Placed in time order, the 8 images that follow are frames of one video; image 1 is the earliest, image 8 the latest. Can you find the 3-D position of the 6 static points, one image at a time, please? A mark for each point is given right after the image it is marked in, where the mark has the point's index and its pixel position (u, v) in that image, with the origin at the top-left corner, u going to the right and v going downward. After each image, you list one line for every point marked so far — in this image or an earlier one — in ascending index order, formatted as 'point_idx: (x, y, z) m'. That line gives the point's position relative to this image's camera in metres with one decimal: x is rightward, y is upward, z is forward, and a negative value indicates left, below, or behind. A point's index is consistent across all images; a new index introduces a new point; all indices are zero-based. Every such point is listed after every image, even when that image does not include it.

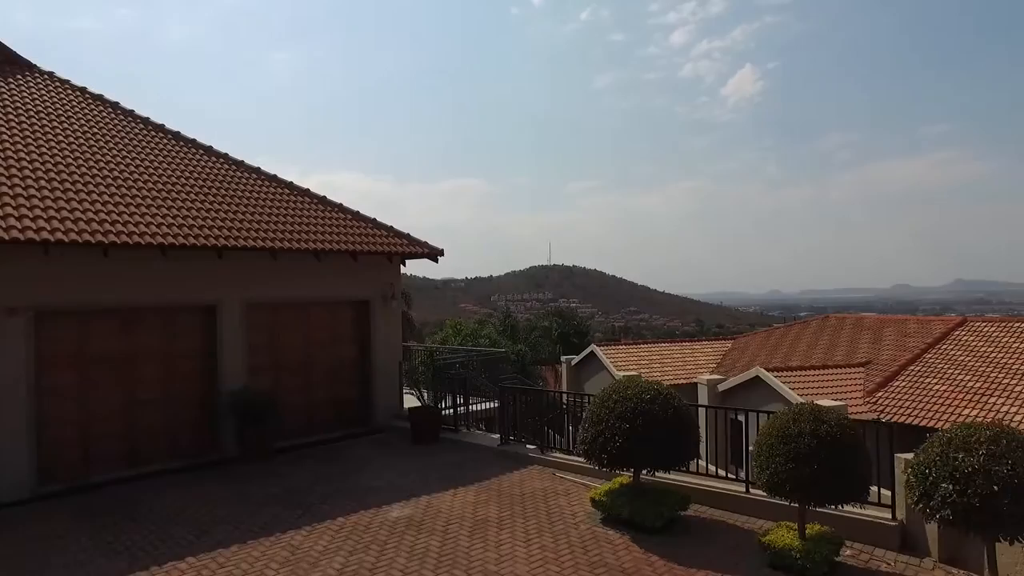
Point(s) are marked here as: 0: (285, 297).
0: (-3.6, -0.1, +10.2) m
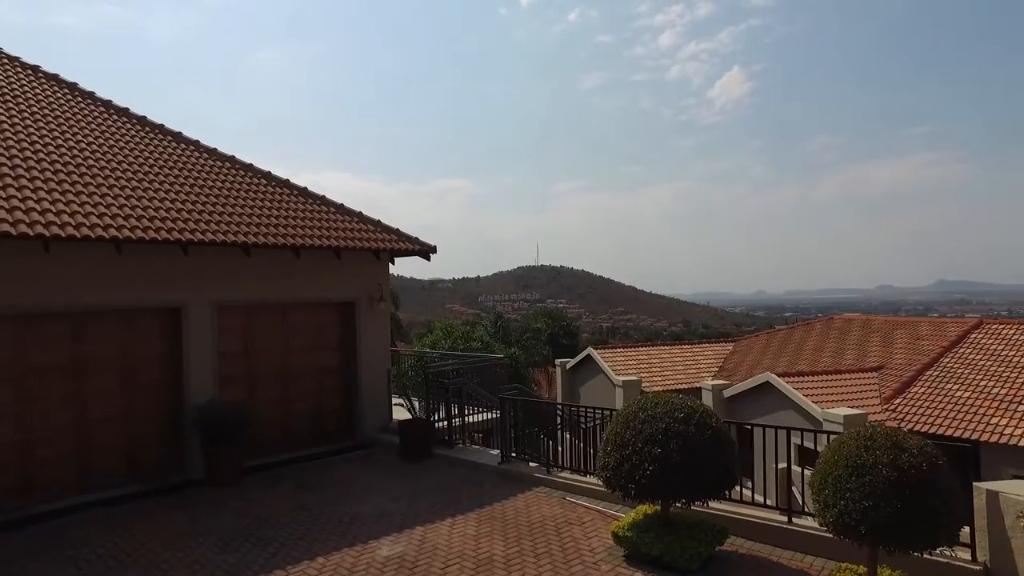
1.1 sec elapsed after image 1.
0: (-3.6, -0.1, +9.1) m
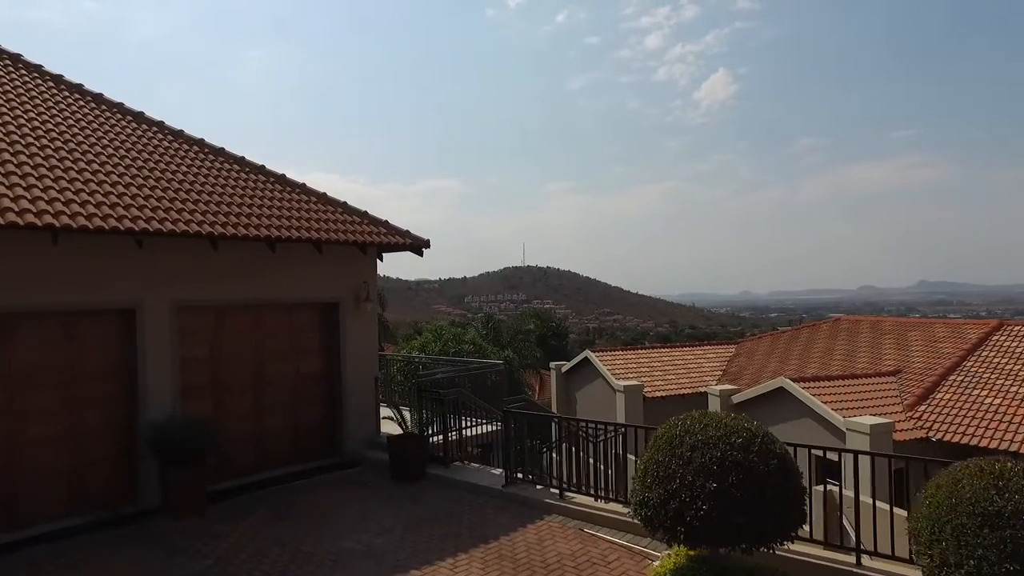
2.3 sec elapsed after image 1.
0: (-3.5, -0.1, +8.0) m
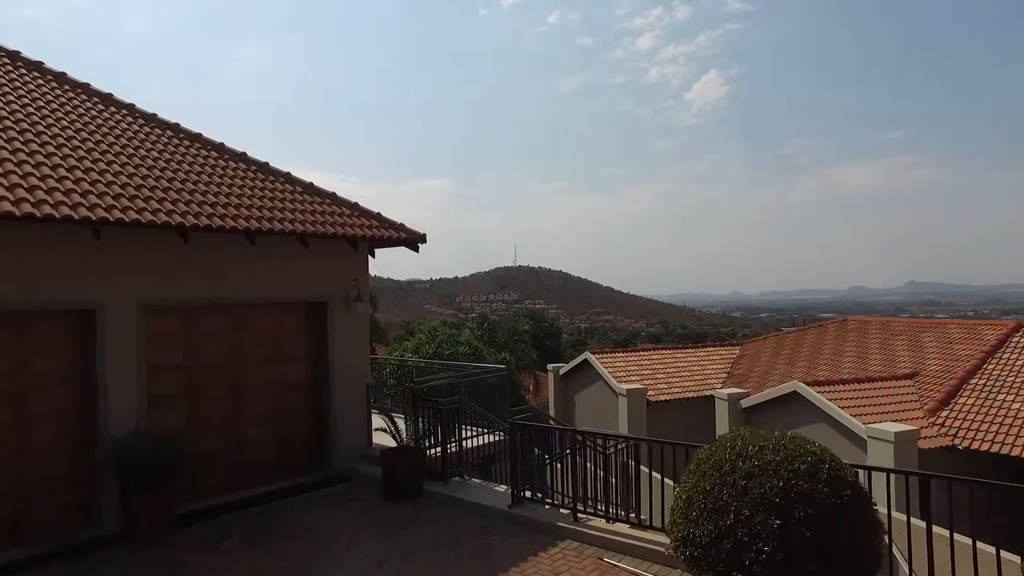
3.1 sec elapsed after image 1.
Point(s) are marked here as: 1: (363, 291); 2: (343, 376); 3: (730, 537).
0: (-3.4, -0.1, +7.2) m
1: (-2.0, 0.0, +8.7) m
2: (-2.2, -1.2, +8.5) m
3: (+1.3, -1.5, +3.8) m
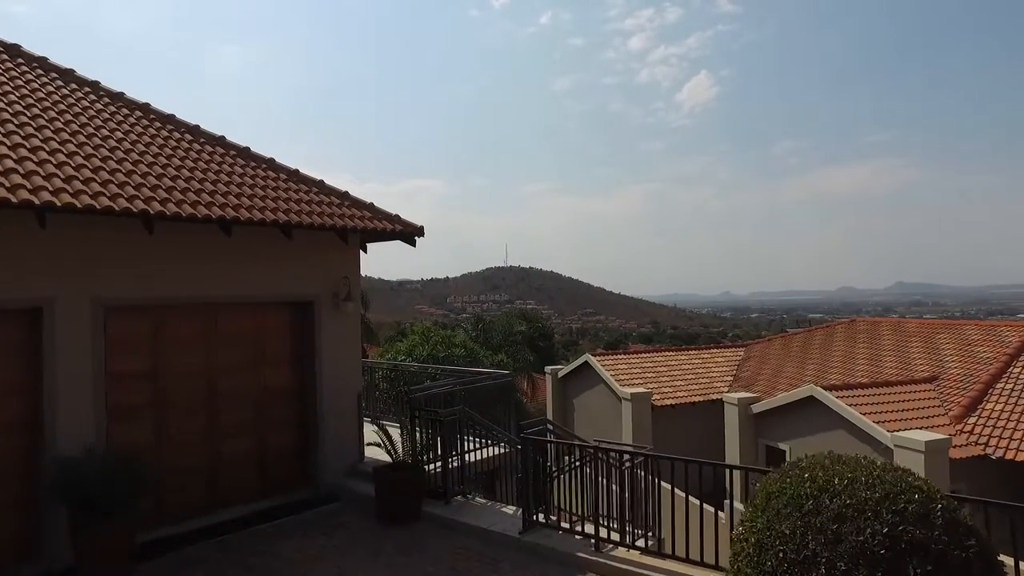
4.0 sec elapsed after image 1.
0: (-3.3, -0.1, +6.3) m
1: (-1.9, 0.0, +7.8) m
2: (-2.2, -1.1, +7.7) m
3: (+1.4, -1.4, +3.0) m
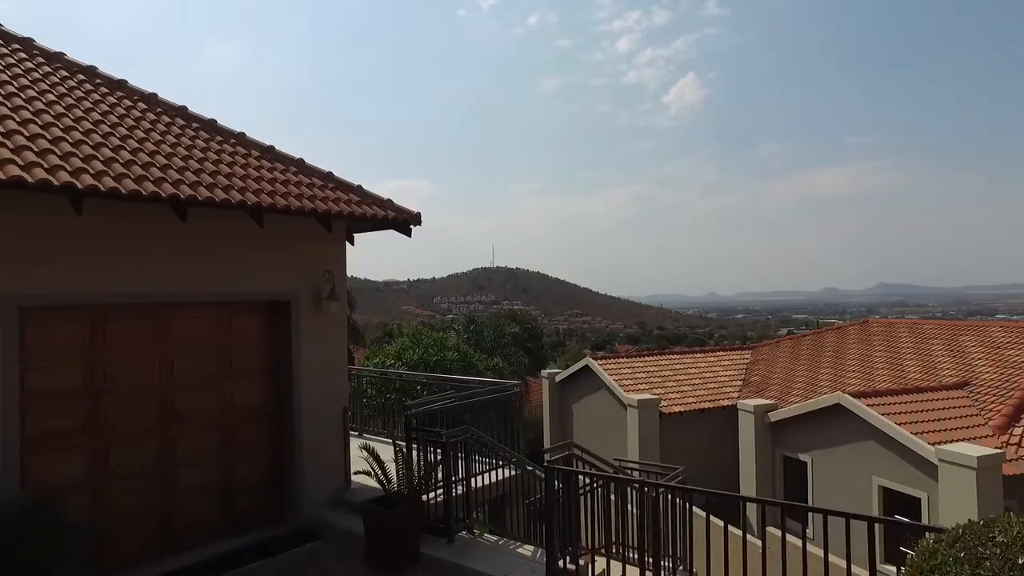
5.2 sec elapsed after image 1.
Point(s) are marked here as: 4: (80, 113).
0: (-3.2, 0.0, +5.1) m
1: (-1.8, 0.0, +6.7) m
2: (-2.0, -1.1, +6.5) m
3: (+1.6, -1.4, +1.9) m
4: (-3.9, +1.5, +5.9) m
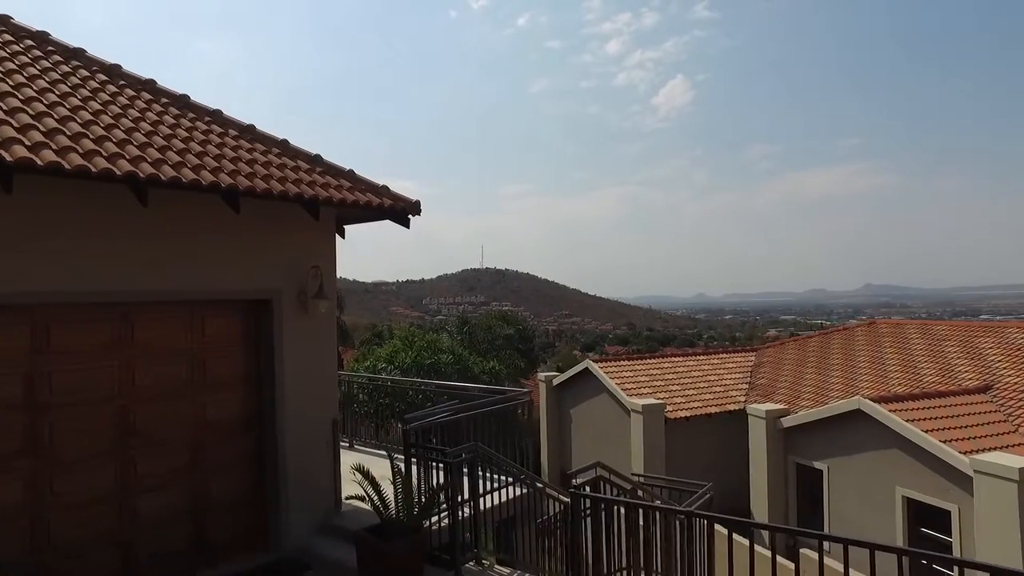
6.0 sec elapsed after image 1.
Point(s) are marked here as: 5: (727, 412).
0: (-3.0, 0.0, +4.3) m
1: (-1.7, 0.0, +5.9) m
2: (-1.9, -1.1, +5.7) m
3: (+1.8, -1.4, +1.2) m
4: (-3.8, +1.5, +5.1) m
5: (+5.2, -3.0, +15.6) m
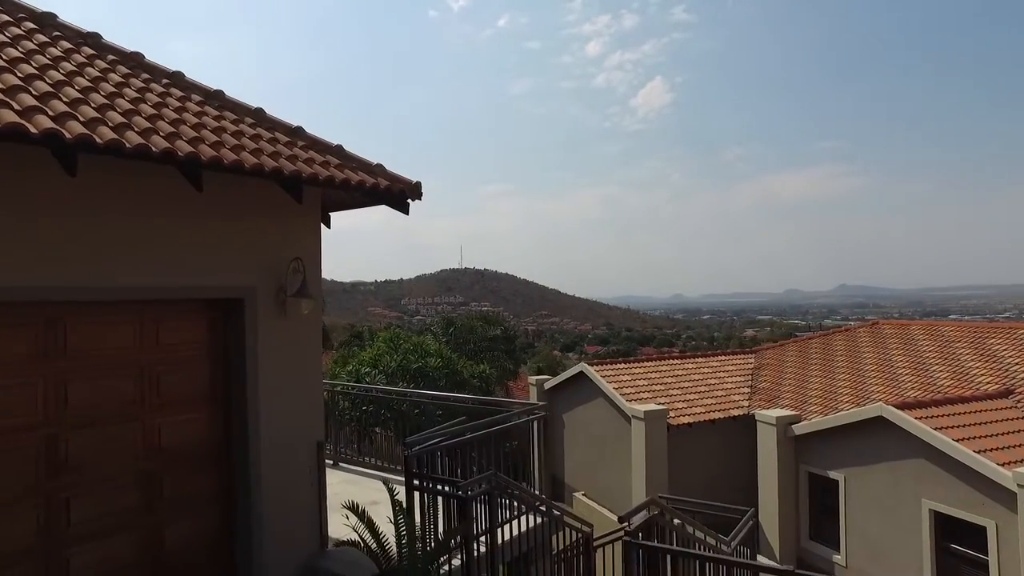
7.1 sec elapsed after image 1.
0: (-2.8, 0.0, +3.3) m
1: (-1.5, +0.1, +4.9) m
2: (-1.7, -1.1, +4.7) m
3: (+2.1, -1.3, +0.3) m
4: (-3.6, +1.5, +4.0) m
5: (+5.0, -3.0, +14.9) m
